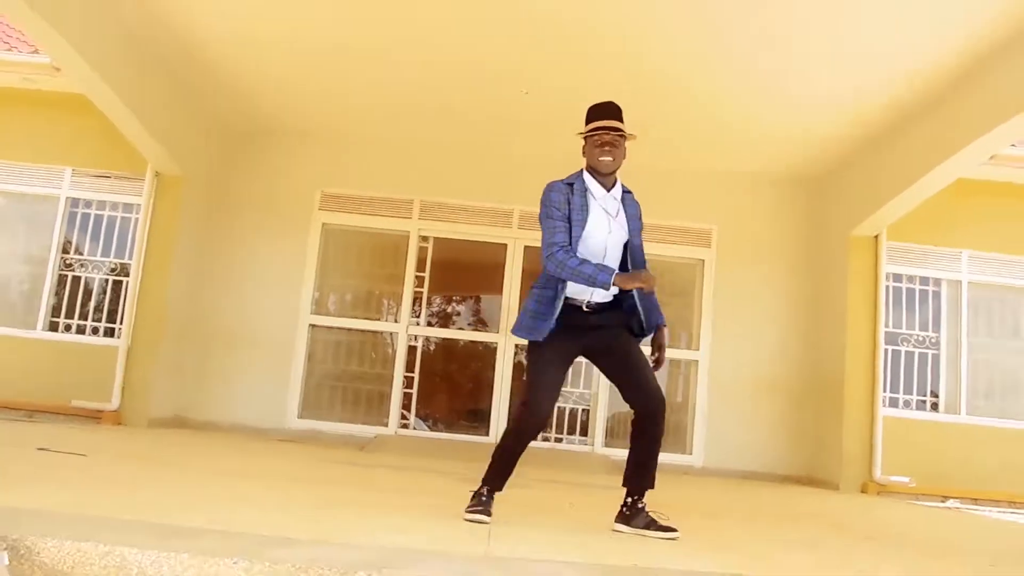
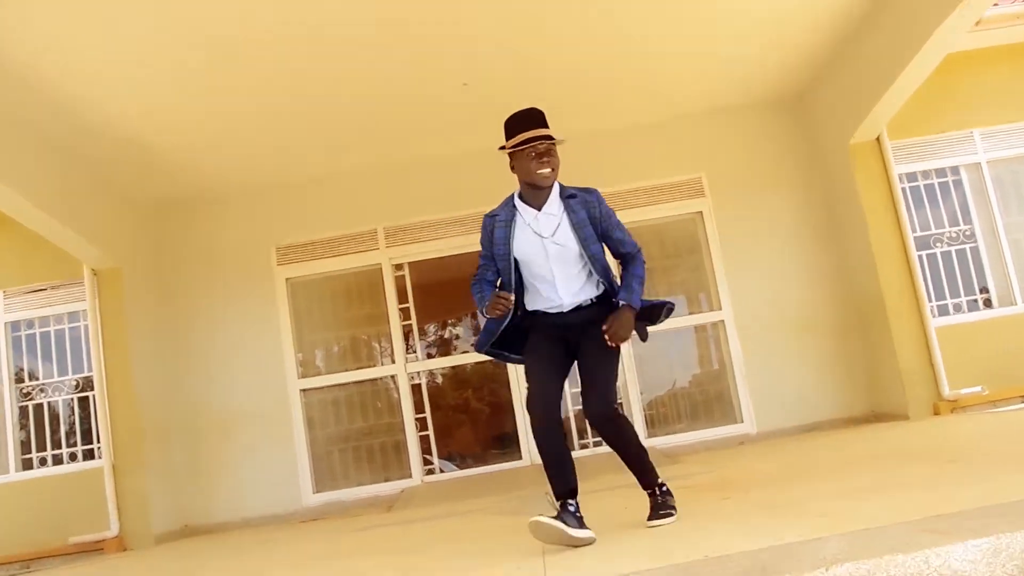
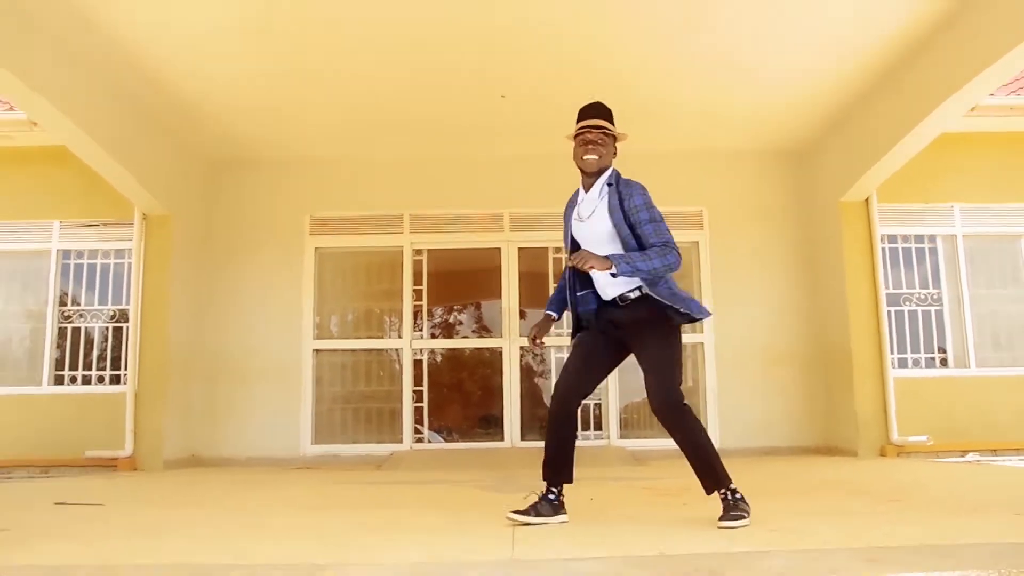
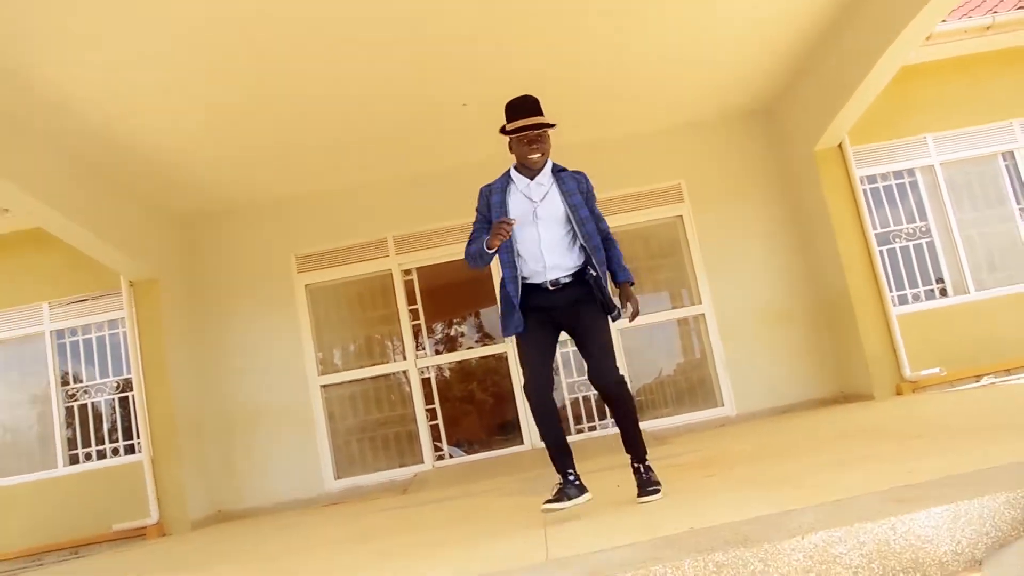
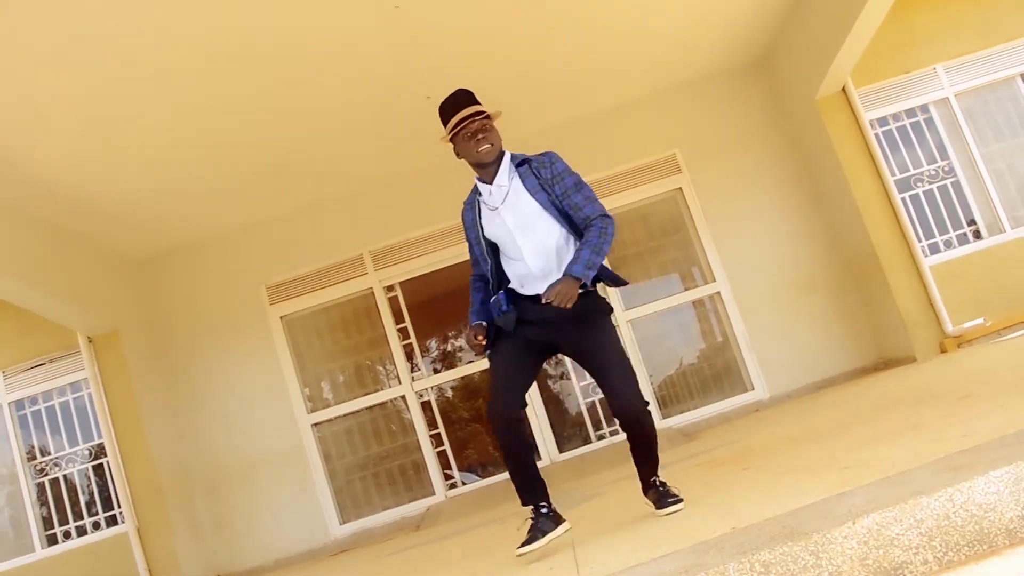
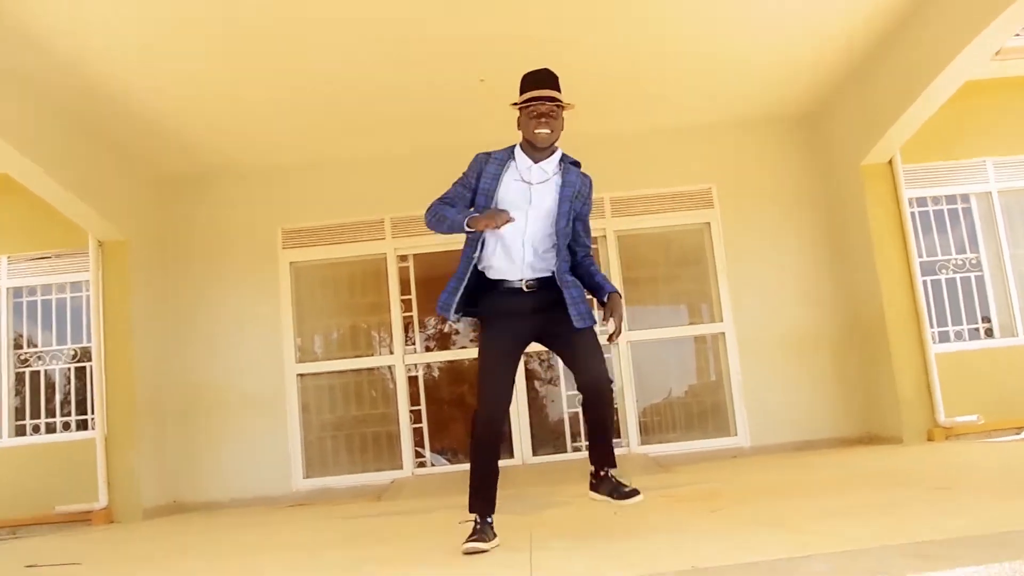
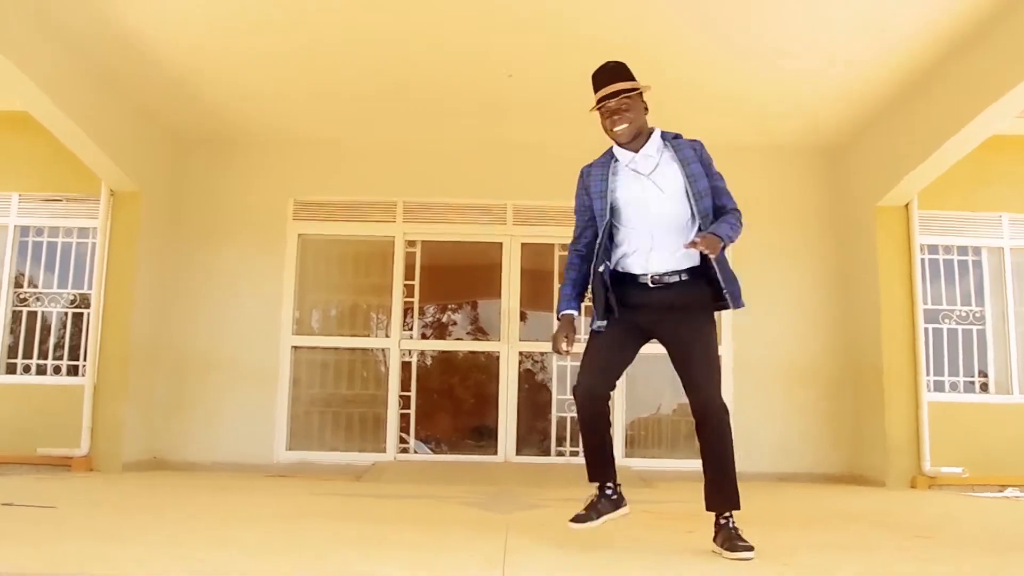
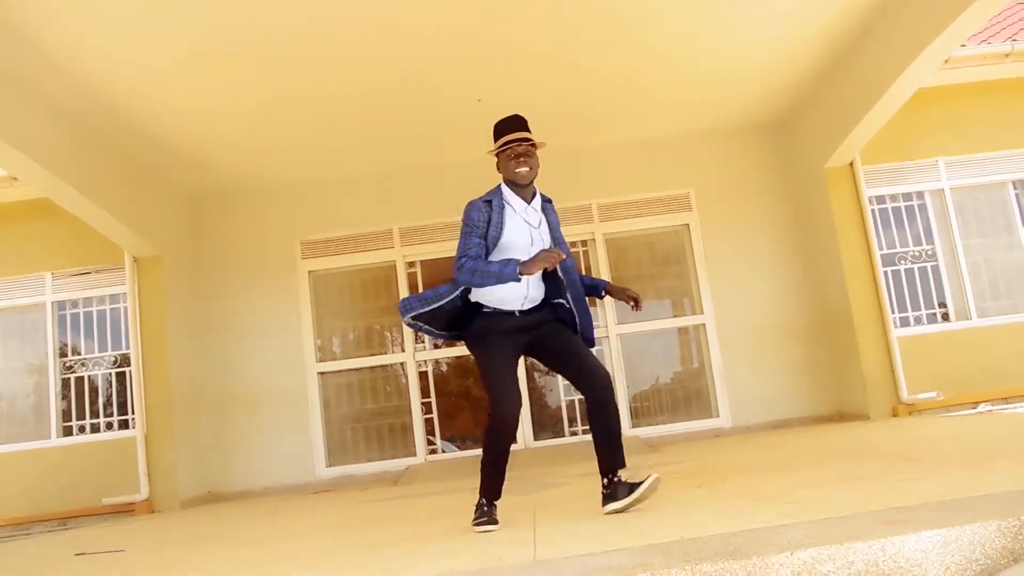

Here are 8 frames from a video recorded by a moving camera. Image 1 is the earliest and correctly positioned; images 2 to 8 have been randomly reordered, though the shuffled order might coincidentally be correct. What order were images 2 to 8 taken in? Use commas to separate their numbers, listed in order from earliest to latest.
7, 3, 6, 8, 2, 4, 5
